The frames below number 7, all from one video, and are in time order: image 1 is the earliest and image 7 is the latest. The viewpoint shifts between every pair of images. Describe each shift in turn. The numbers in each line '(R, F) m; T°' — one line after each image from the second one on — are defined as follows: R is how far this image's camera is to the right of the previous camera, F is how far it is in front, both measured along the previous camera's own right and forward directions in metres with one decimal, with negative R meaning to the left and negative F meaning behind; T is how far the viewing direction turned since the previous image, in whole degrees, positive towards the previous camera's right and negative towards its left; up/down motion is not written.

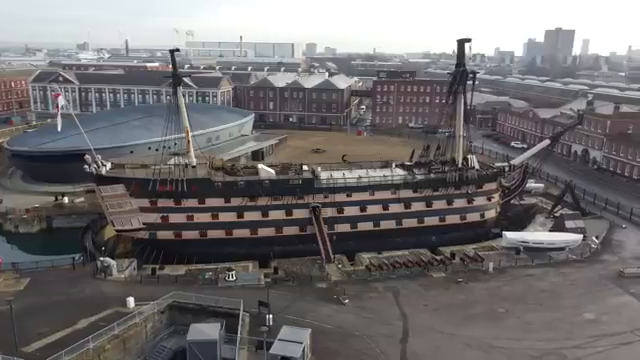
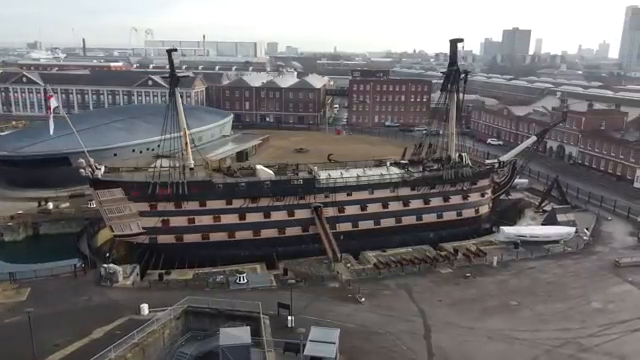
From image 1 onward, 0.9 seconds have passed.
(-2.1, +0.1) m; +4°
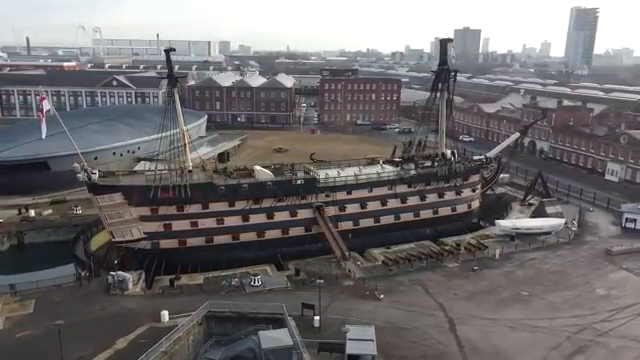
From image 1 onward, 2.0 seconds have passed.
(-2.6, +0.1) m; +5°
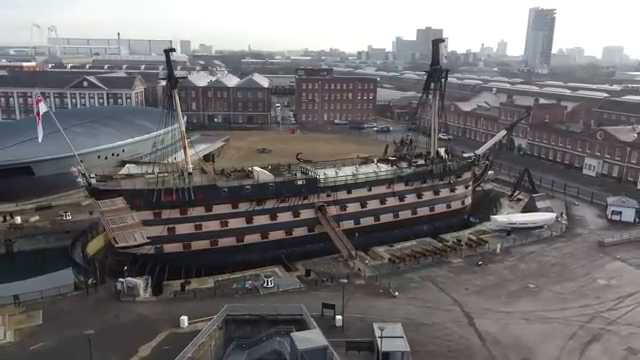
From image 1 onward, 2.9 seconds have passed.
(-2.1, 0.0) m; +4°
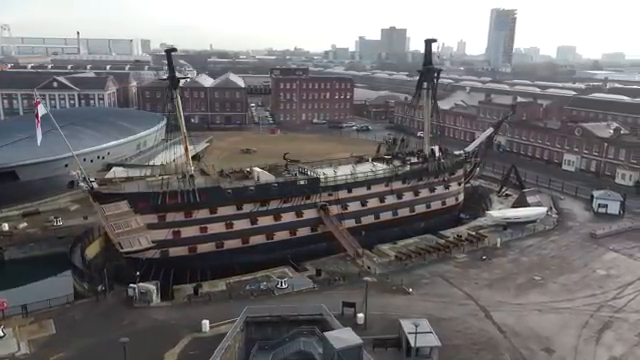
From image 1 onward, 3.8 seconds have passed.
(-2.1, 0.0) m; +4°
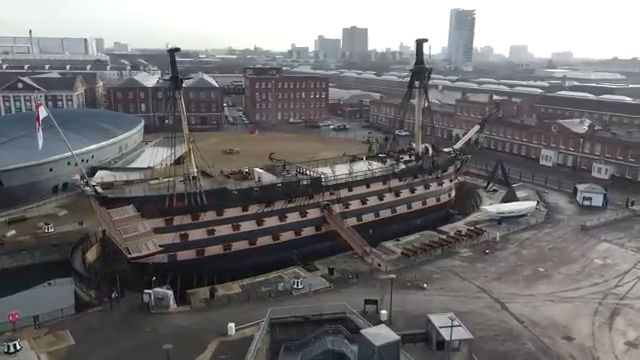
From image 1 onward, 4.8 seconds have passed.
(-2.4, 0.0) m; +5°
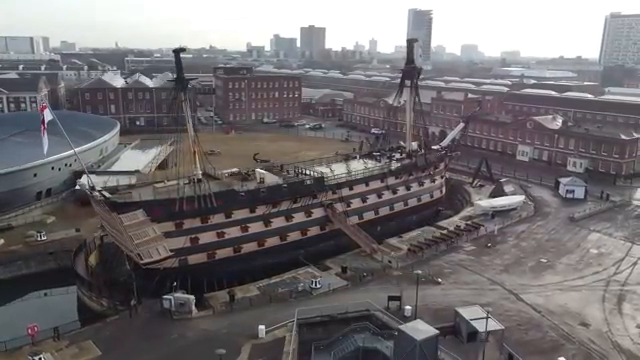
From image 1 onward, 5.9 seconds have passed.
(-2.6, 0.0) m; +5°
